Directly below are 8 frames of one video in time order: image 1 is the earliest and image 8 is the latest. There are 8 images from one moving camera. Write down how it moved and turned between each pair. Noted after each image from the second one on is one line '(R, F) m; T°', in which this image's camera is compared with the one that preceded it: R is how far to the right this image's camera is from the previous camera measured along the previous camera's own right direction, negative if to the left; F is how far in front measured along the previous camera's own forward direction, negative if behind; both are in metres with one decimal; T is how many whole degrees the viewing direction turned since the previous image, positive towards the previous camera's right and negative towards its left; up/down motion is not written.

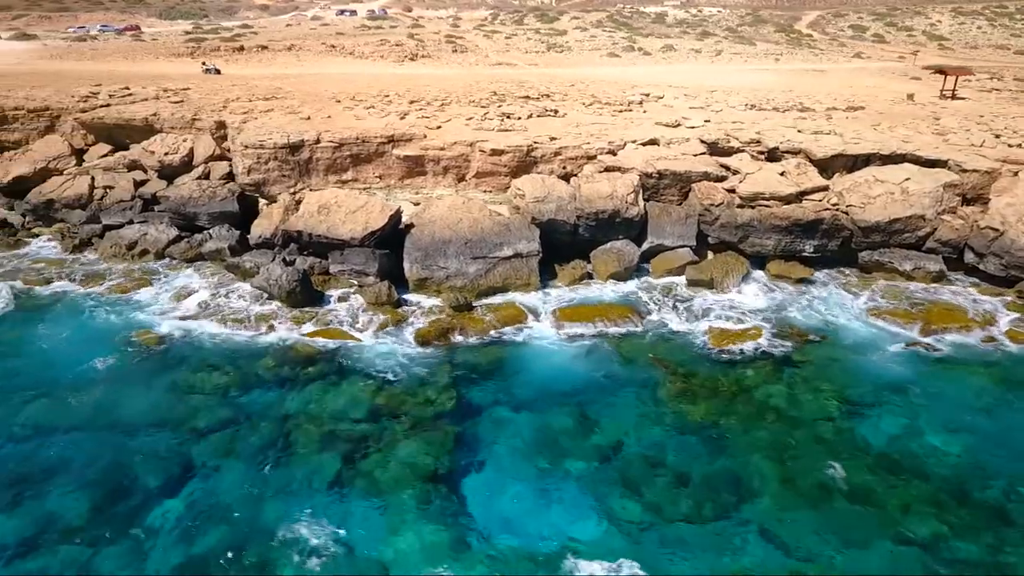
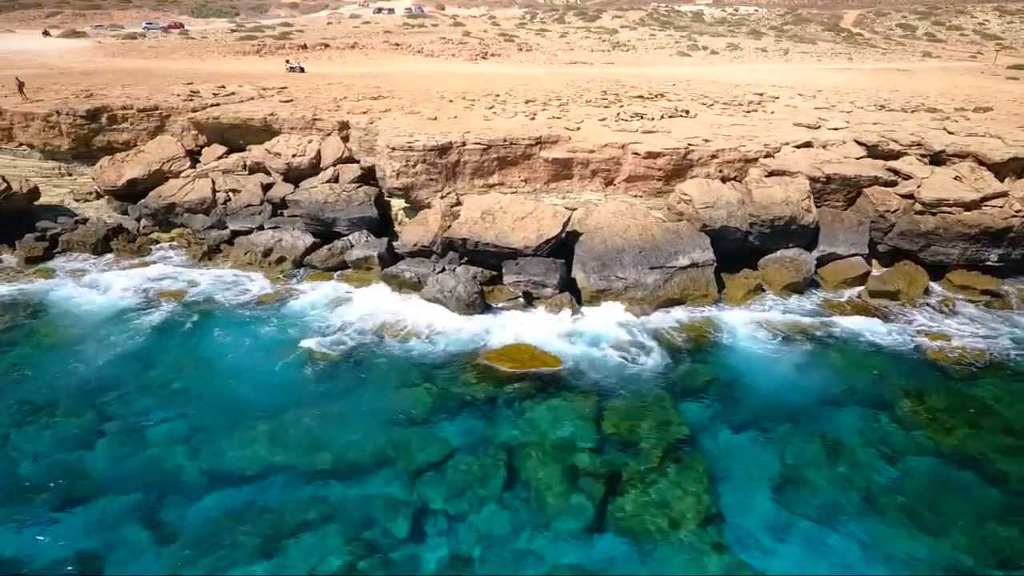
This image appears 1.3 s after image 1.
(-4.5, +1.3) m; 0°
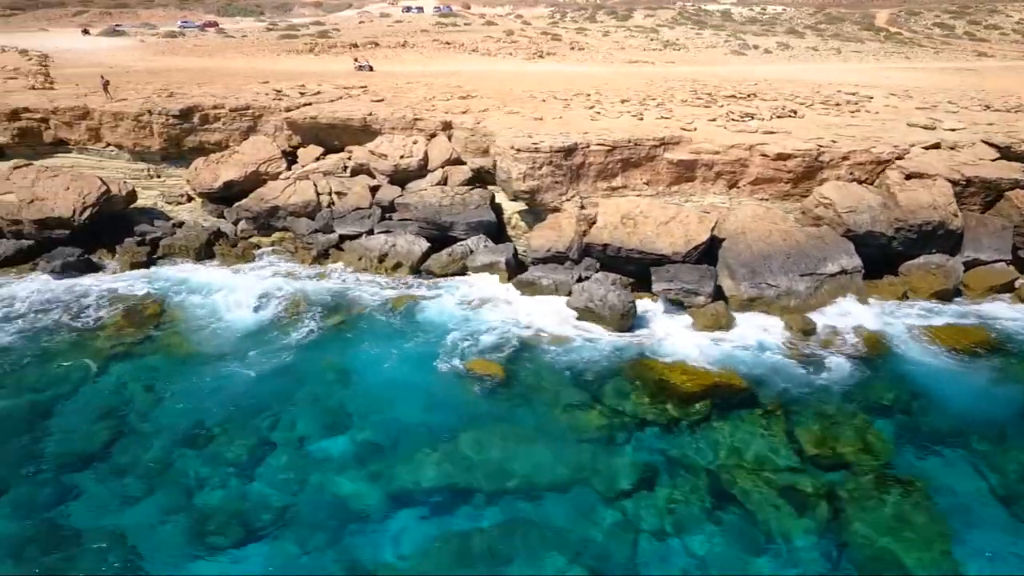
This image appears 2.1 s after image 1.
(-3.5, +0.9) m; 0°
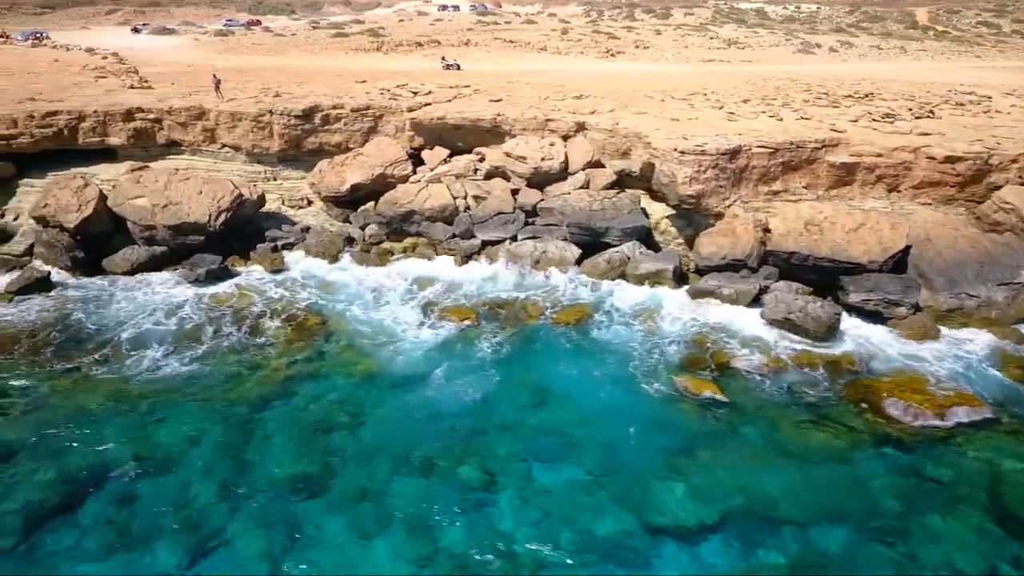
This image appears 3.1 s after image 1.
(-4.1, +1.0) m; 0°
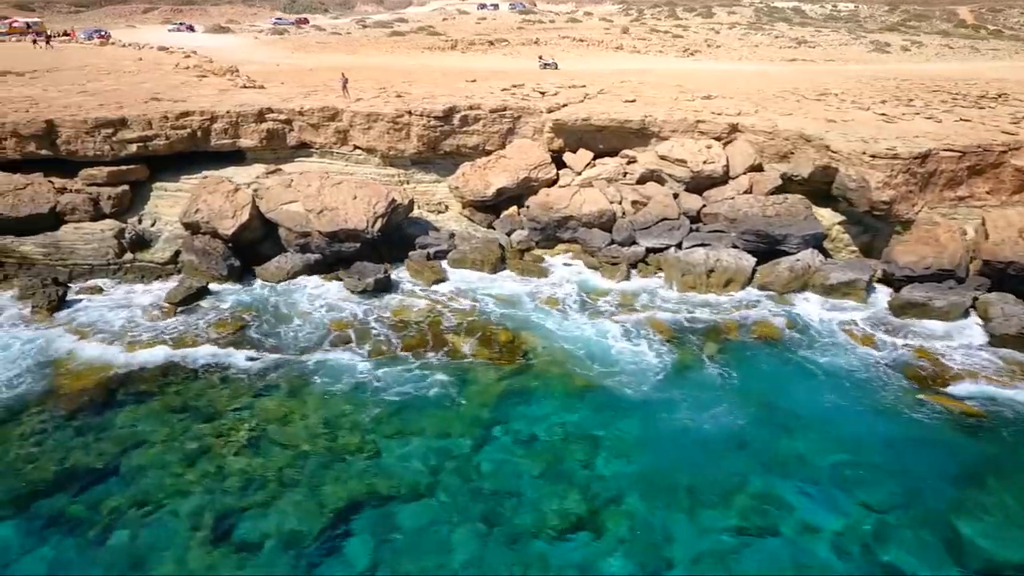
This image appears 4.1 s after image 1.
(-4.3, +1.0) m; 0°
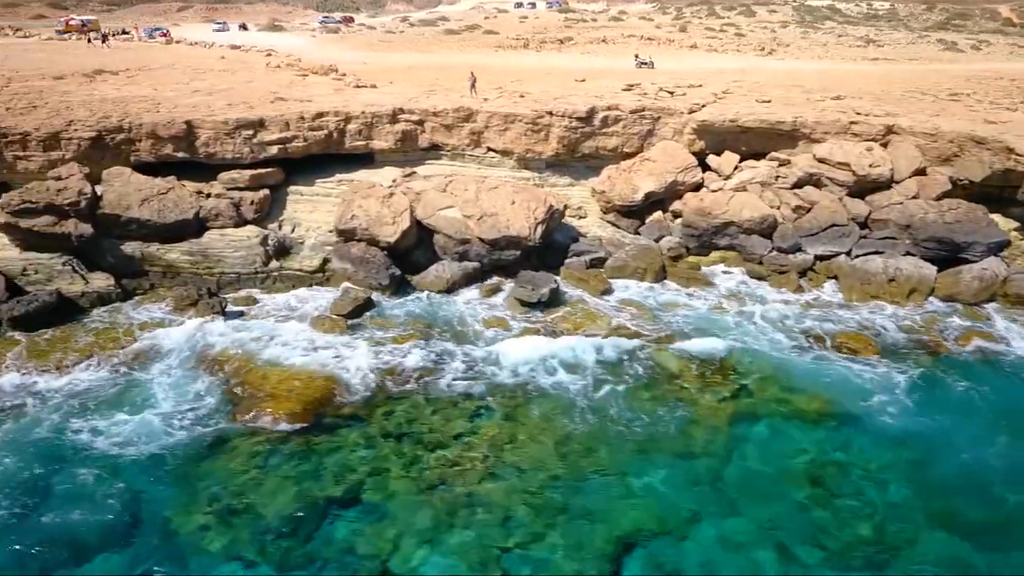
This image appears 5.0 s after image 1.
(-4.1, +1.0) m; 0°
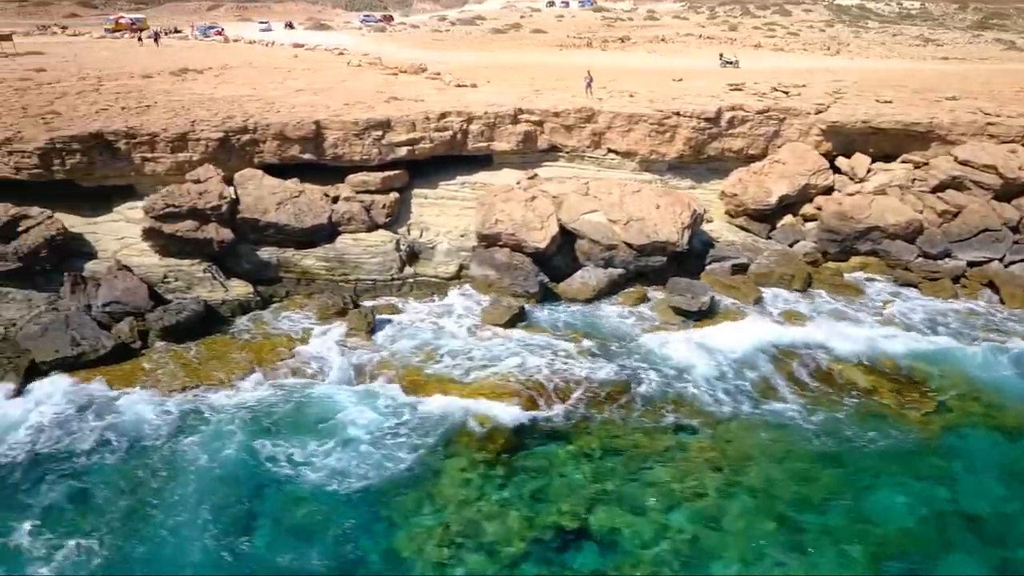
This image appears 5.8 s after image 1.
(-3.4, +0.8) m; 0°
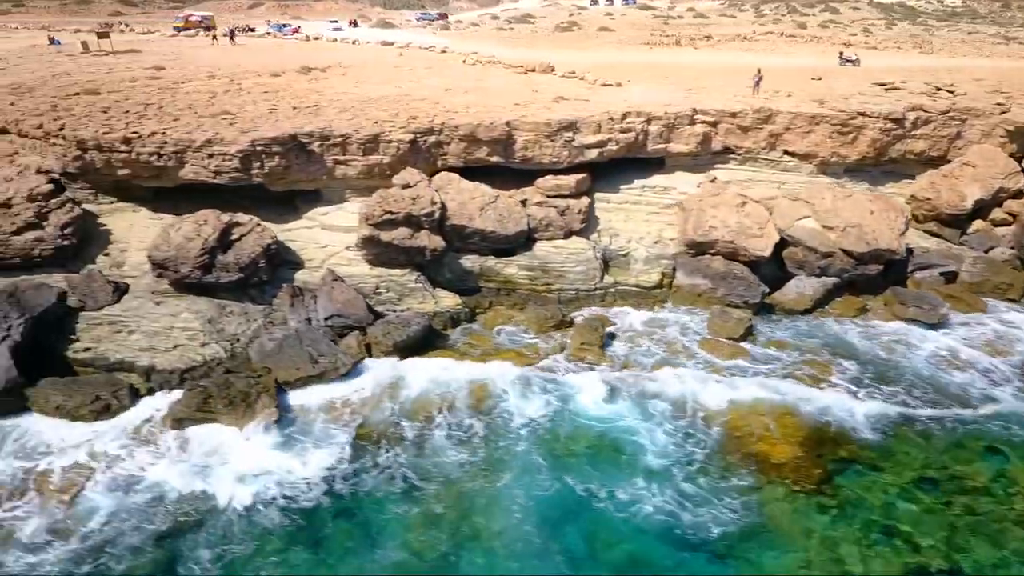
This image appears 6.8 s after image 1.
(-4.5, +1.0) m; 0°
